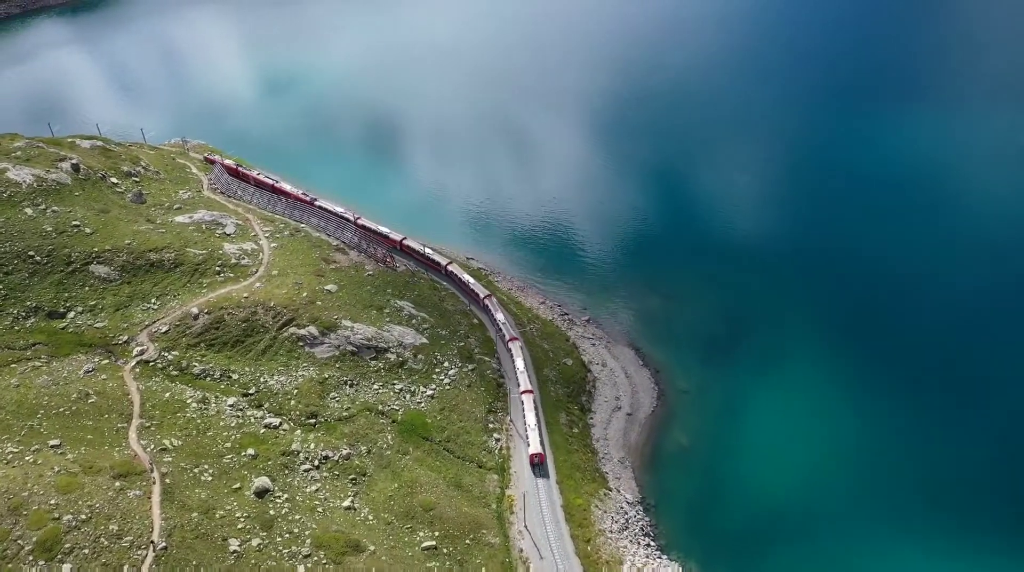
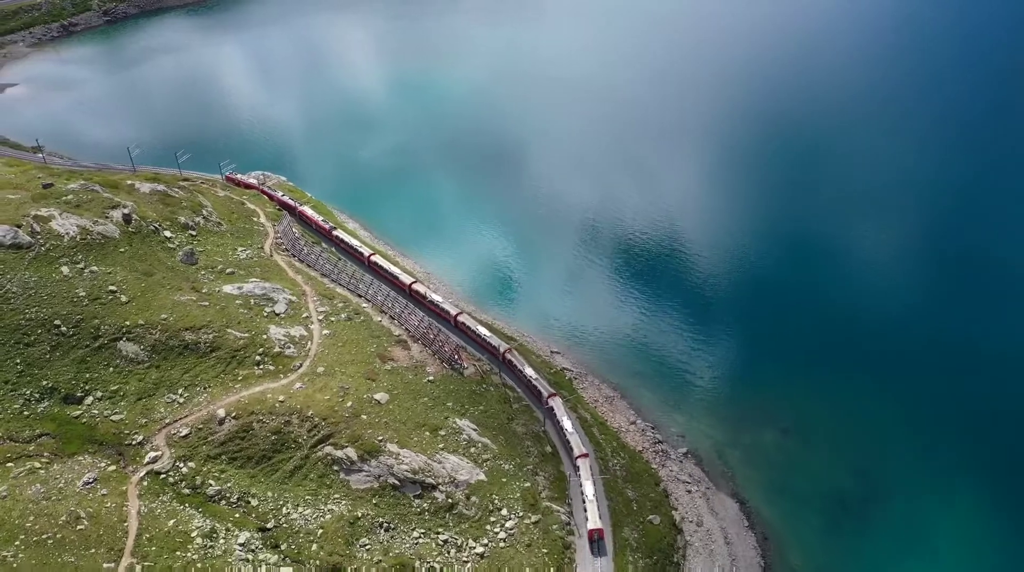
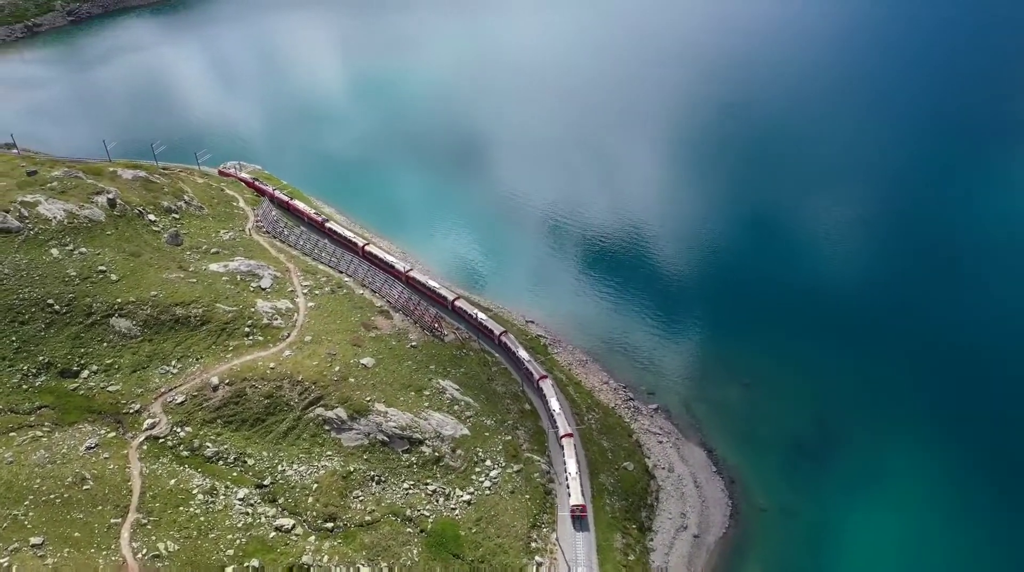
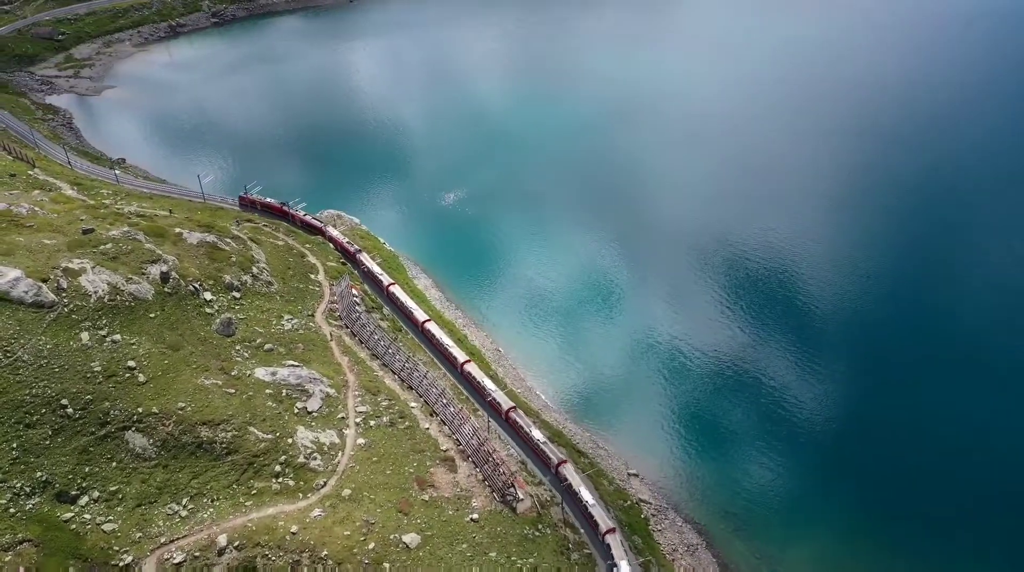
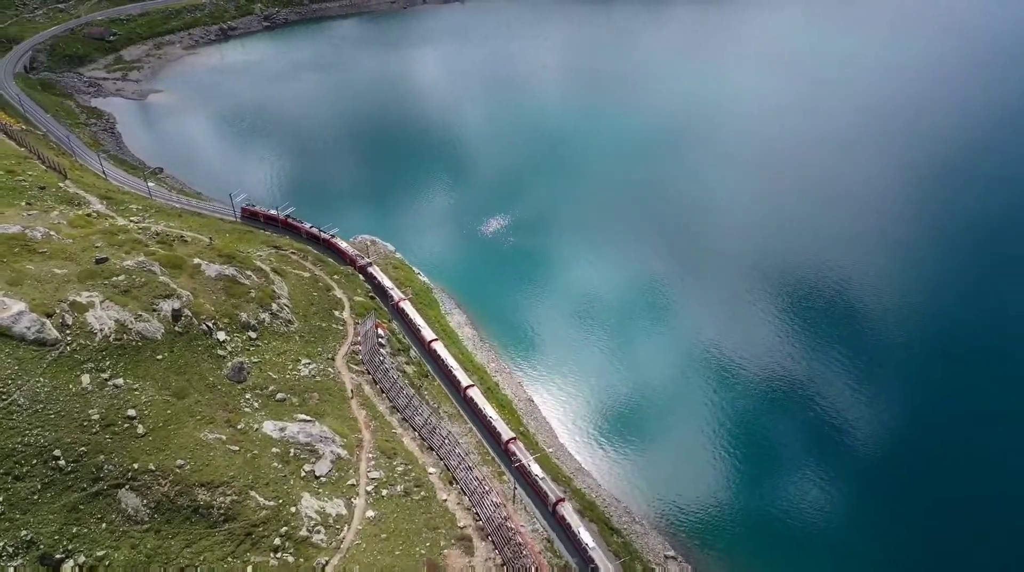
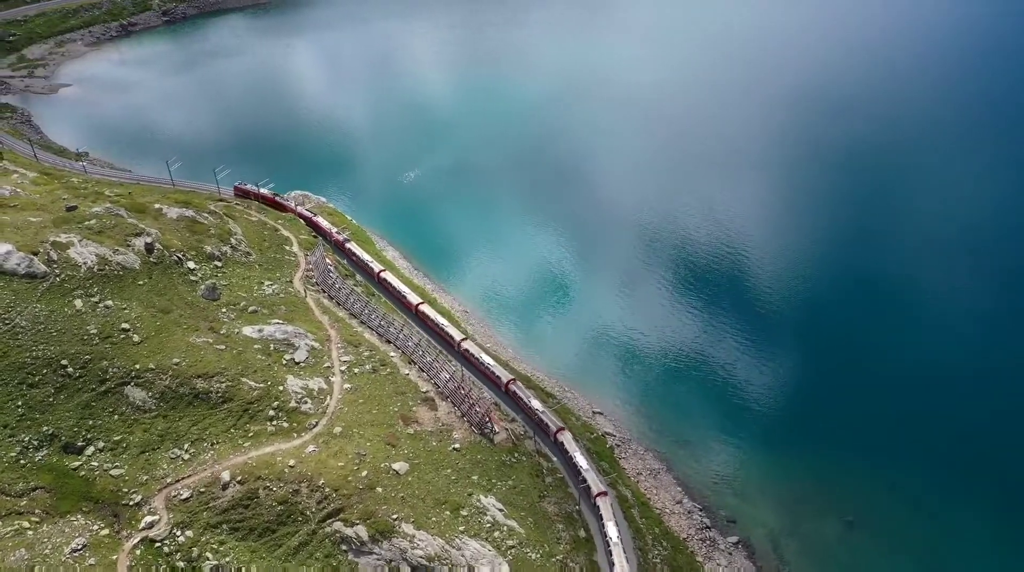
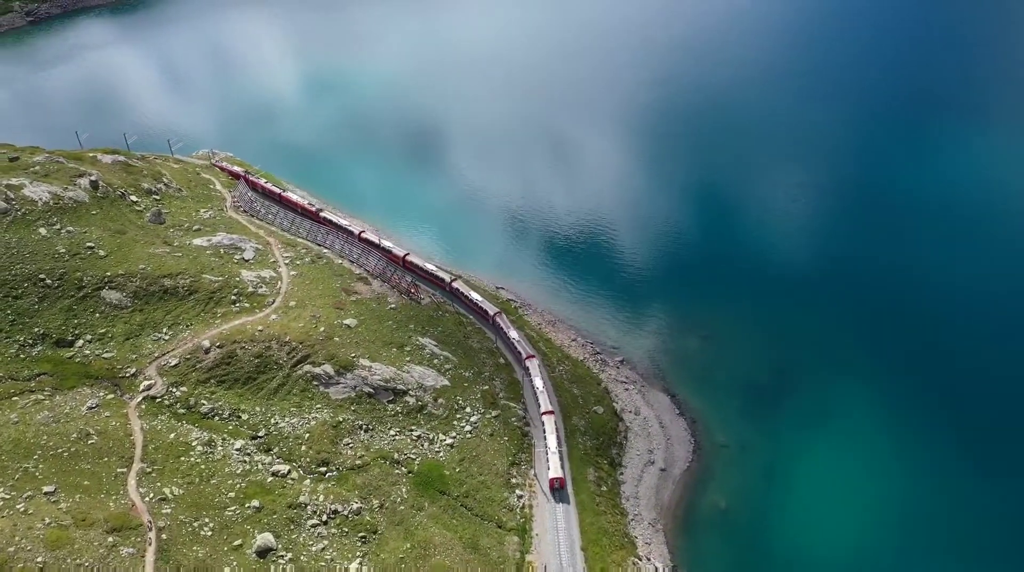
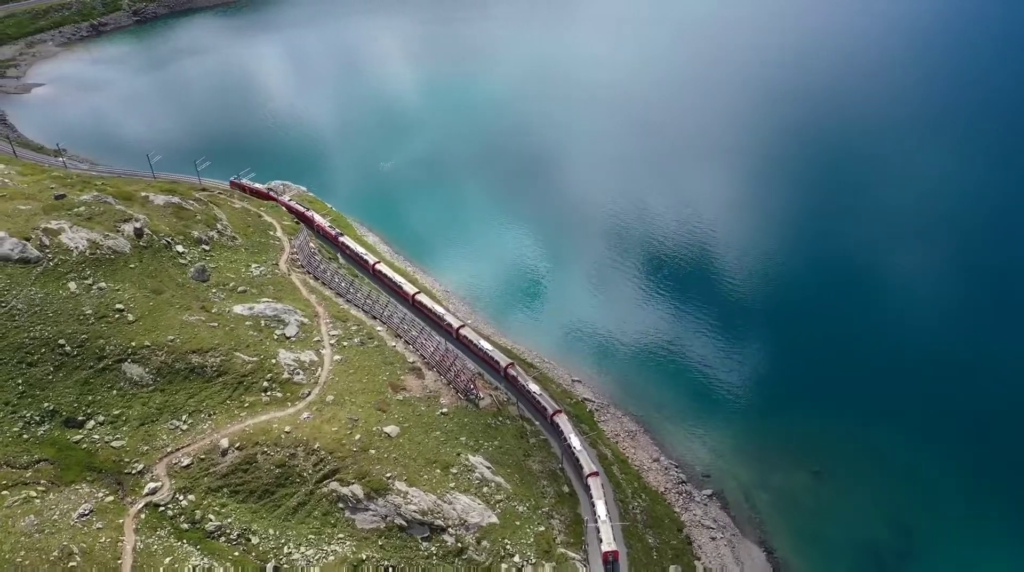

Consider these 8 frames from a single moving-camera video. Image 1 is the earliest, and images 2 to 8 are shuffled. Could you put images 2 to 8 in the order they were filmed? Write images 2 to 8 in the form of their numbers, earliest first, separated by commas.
7, 3, 2, 8, 6, 4, 5
